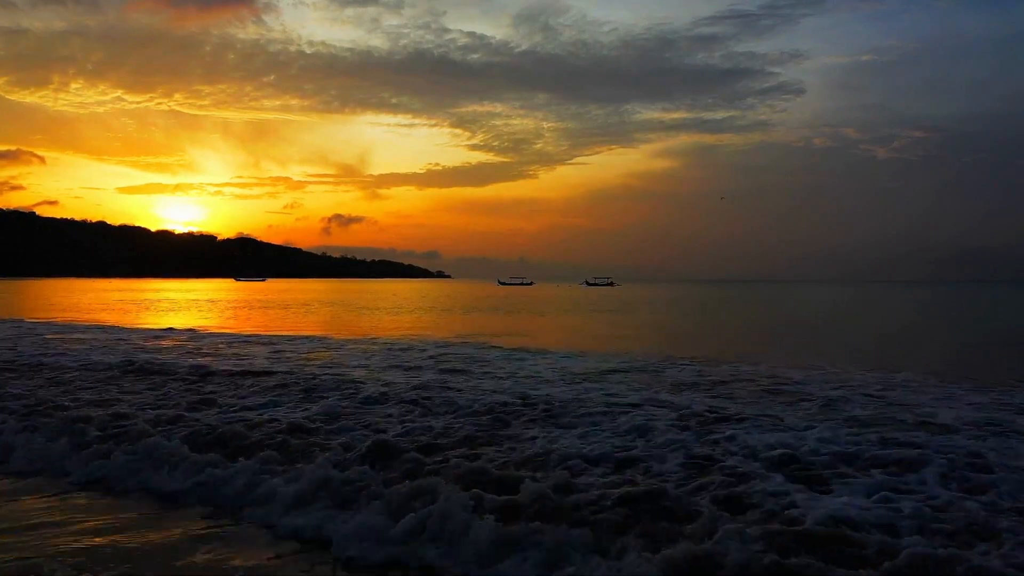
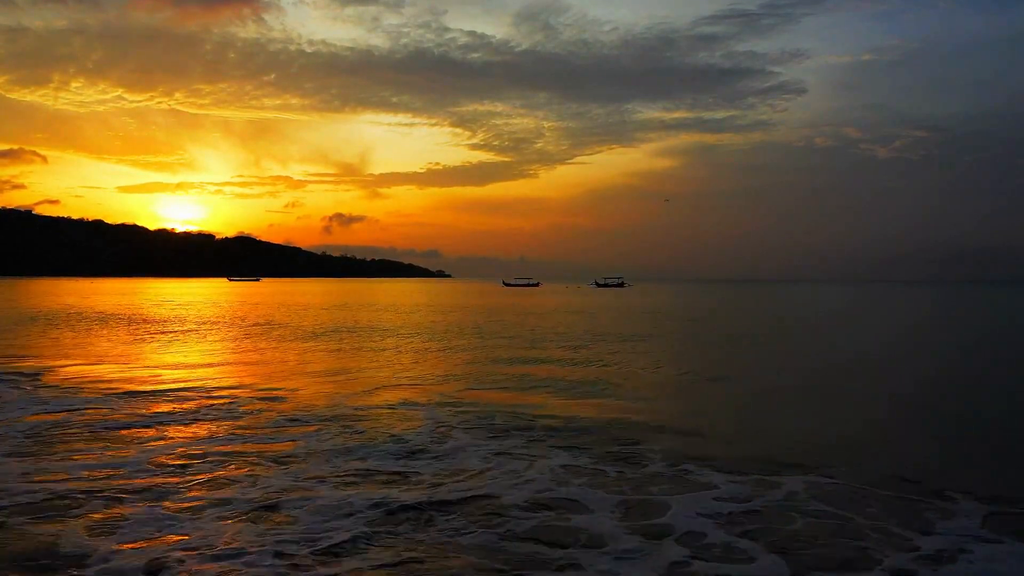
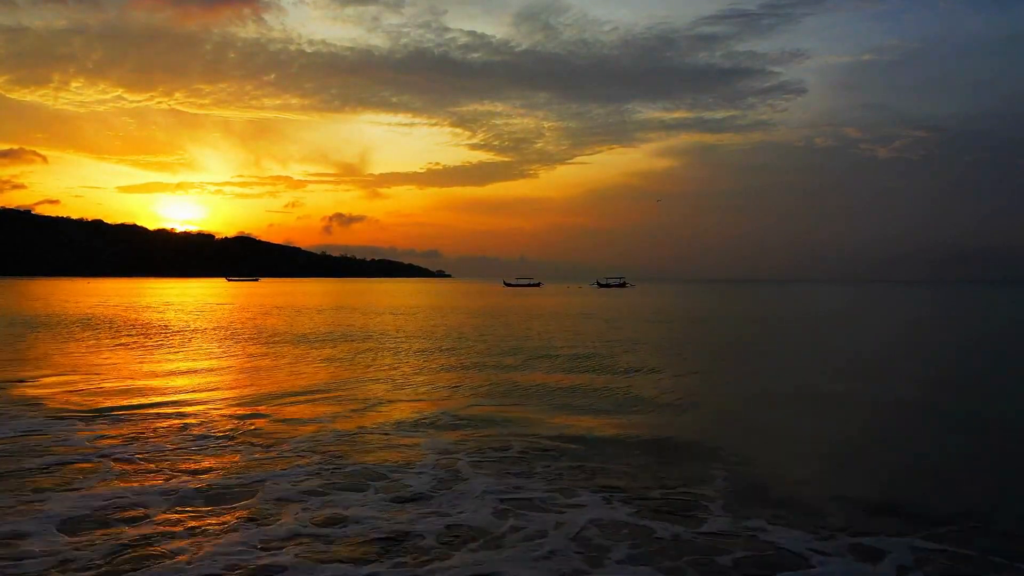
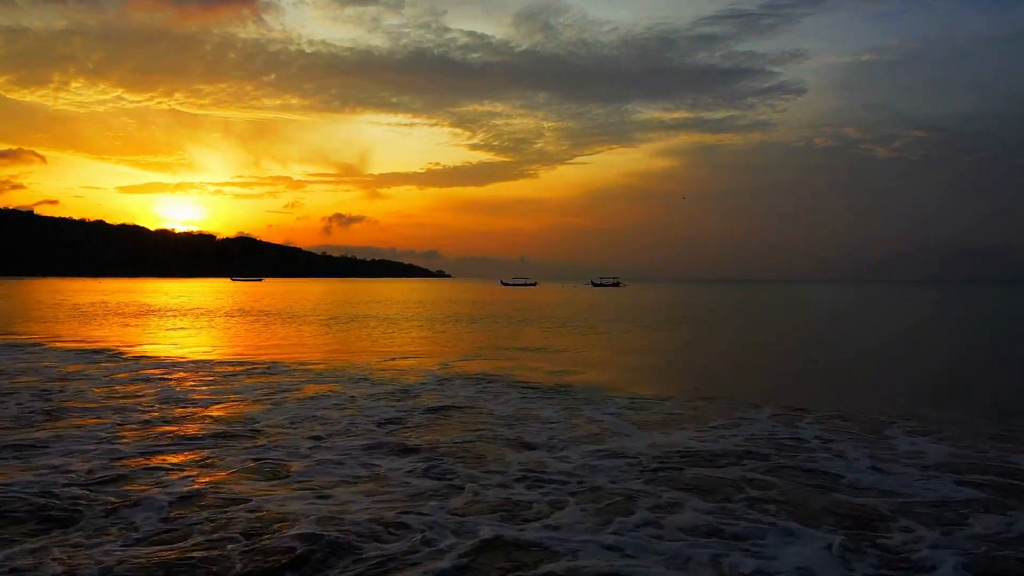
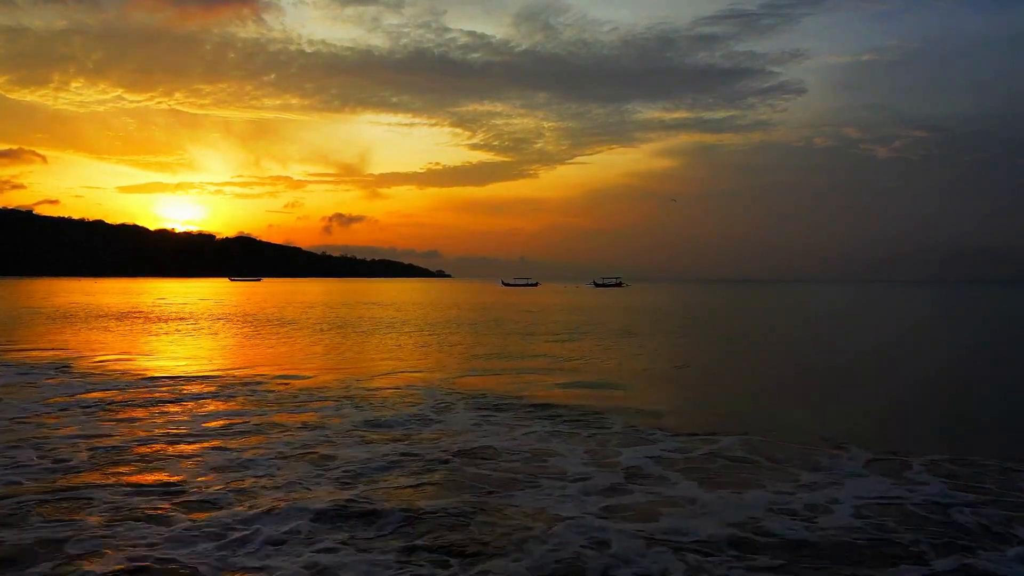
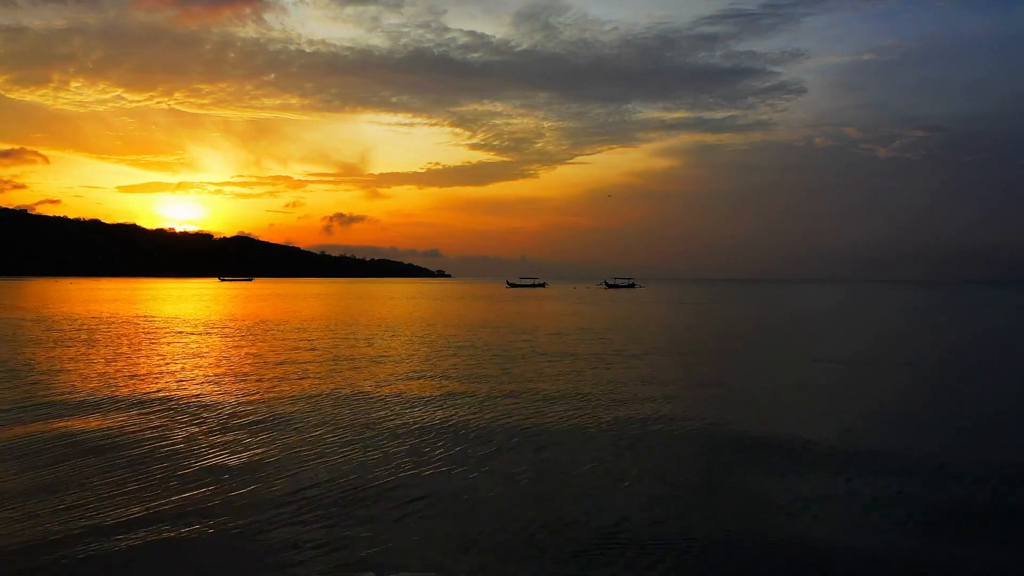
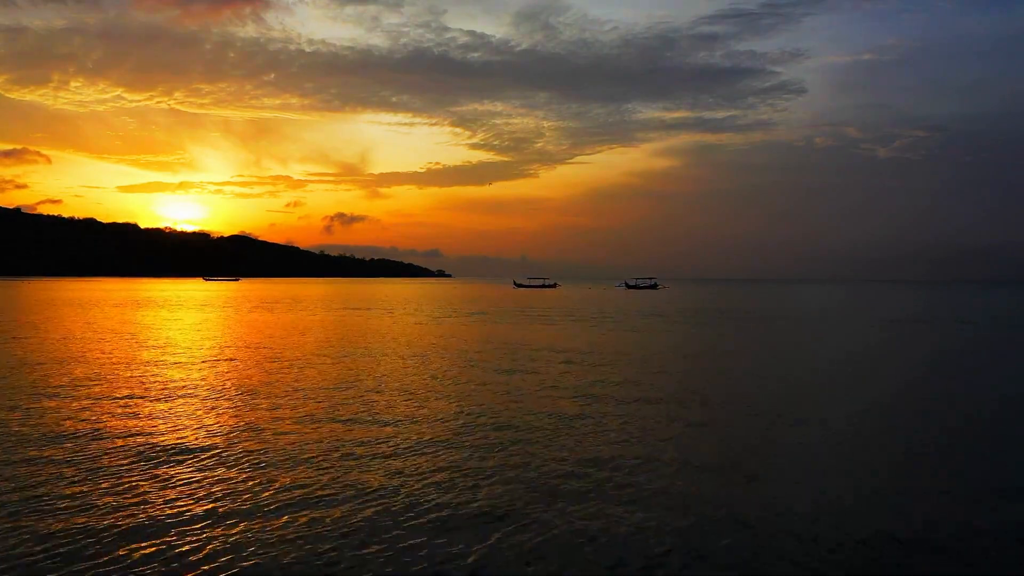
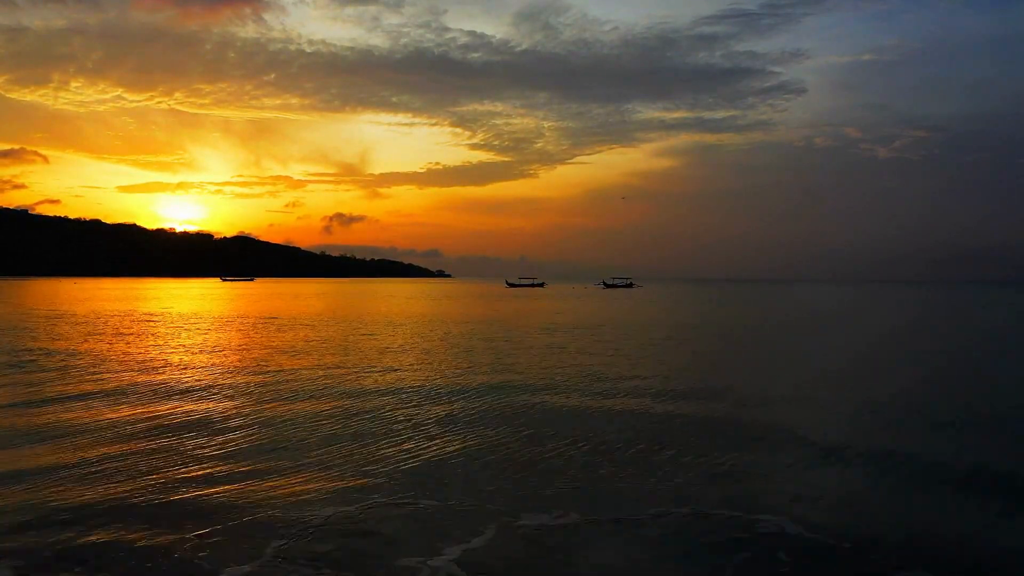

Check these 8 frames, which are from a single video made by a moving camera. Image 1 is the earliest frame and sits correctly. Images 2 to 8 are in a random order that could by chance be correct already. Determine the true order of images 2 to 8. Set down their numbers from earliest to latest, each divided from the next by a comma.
4, 5, 2, 3, 8, 6, 7
